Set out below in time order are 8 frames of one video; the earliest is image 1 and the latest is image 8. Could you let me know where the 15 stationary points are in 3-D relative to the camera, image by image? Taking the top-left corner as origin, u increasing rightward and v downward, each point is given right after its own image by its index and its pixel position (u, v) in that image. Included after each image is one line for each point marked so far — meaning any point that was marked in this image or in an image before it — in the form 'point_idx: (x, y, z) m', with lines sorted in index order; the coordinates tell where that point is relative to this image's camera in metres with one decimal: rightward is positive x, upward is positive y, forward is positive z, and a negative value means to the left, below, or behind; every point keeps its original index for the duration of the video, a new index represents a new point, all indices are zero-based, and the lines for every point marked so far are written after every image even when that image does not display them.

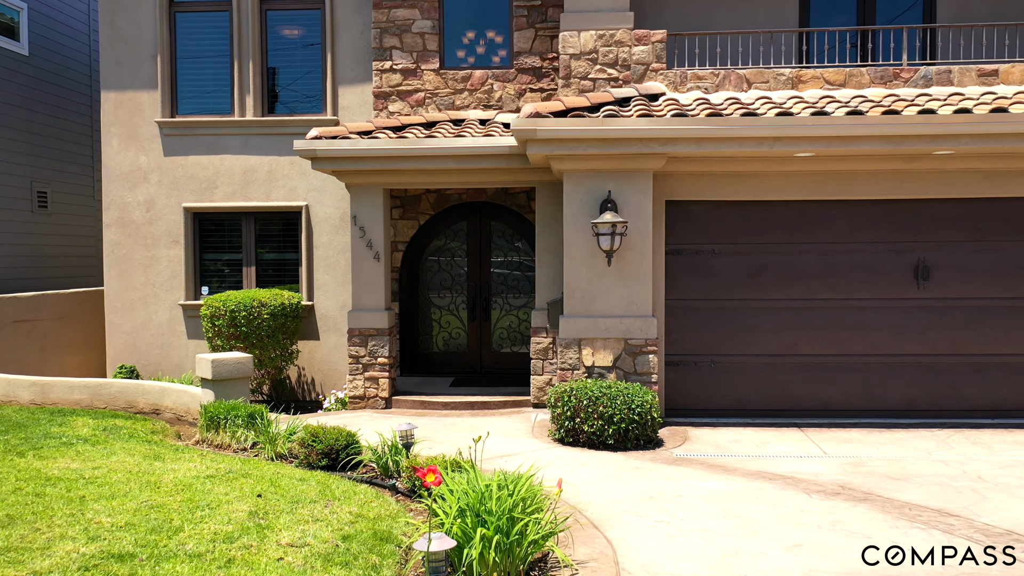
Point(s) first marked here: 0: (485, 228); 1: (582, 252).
0: (-0.3, +0.7, +11.2) m
1: (+0.6, +0.3, +8.4) m
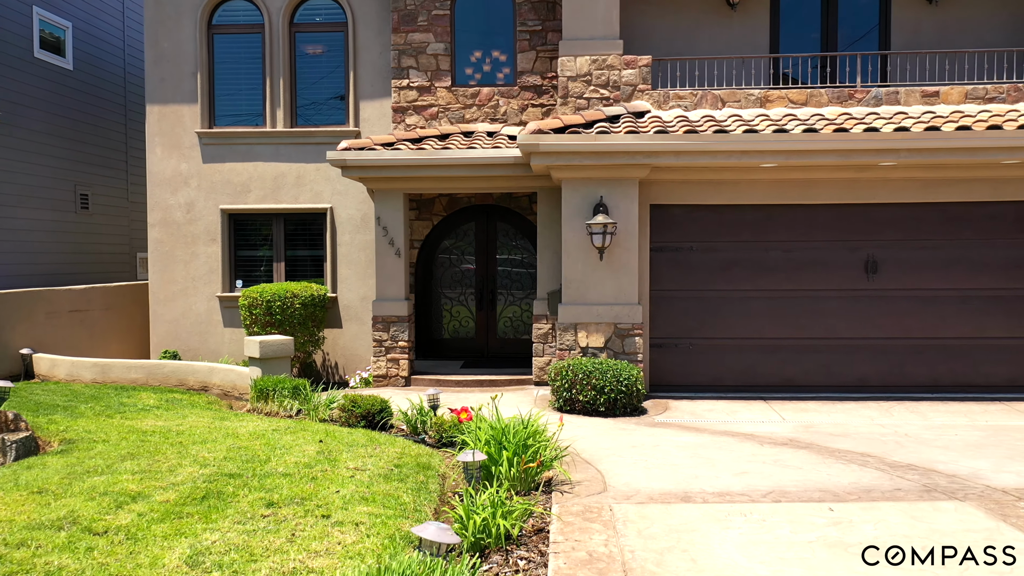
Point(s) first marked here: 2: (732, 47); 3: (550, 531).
0: (-0.2, +0.7, +12.5) m
1: (+0.6, +0.4, +9.7) m
2: (+2.4, +2.6, +11.4) m
3: (+0.2, -1.0, +4.4) m
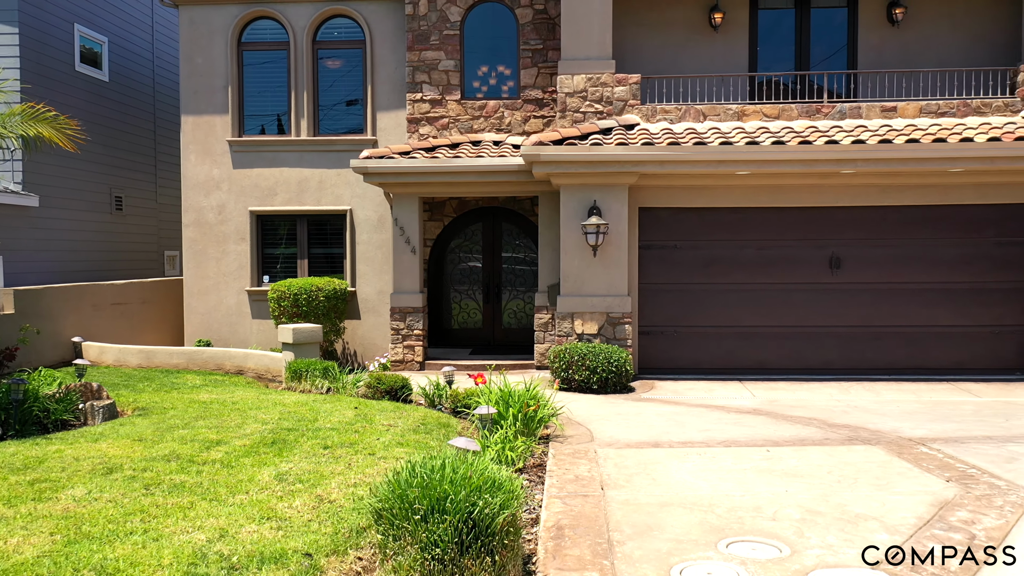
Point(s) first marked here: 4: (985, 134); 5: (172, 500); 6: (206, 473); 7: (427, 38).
0: (-0.2, +0.8, +13.8) m
1: (+0.7, +0.4, +11.0) m
2: (+2.4, +2.7, +12.6) m
3: (+0.2, -0.9, +5.6) m
4: (+4.7, +1.5, +10.5) m
5: (-1.4, -0.9, +4.5) m
6: (-1.5, -0.9, +5.1) m
7: (-1.1, +3.3, +13.7) m
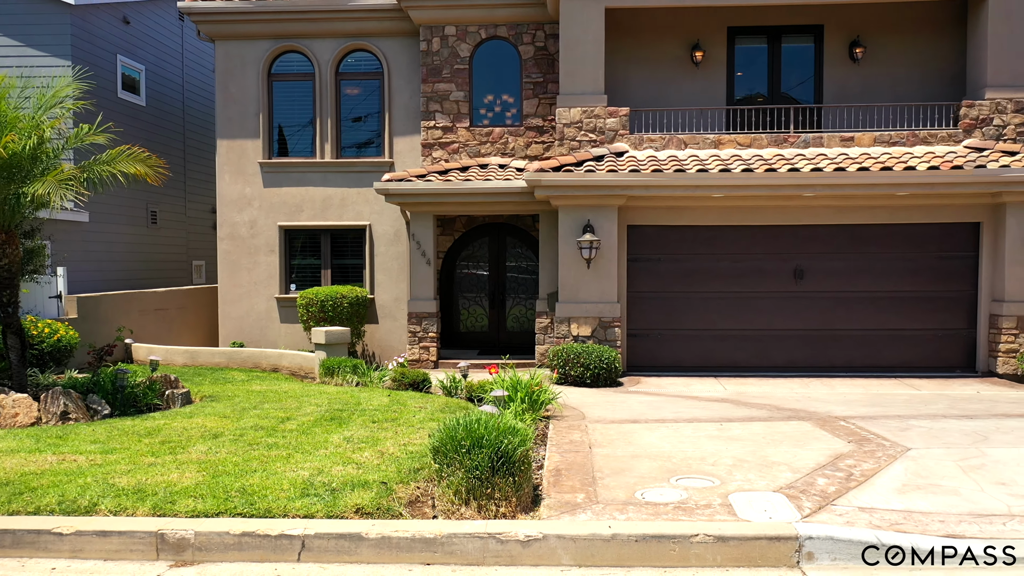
0: (-0.1, +0.7, +15.4) m
1: (+0.7, +0.3, +12.6) m
2: (+2.5, +2.6, +14.3) m
3: (+0.2, -1.0, +7.2) m
4: (+4.8, +1.4, +12.1) m
5: (-1.4, -1.0, +6.1) m
6: (-1.4, -1.0, +6.7) m
7: (-1.1, +3.2, +15.4) m
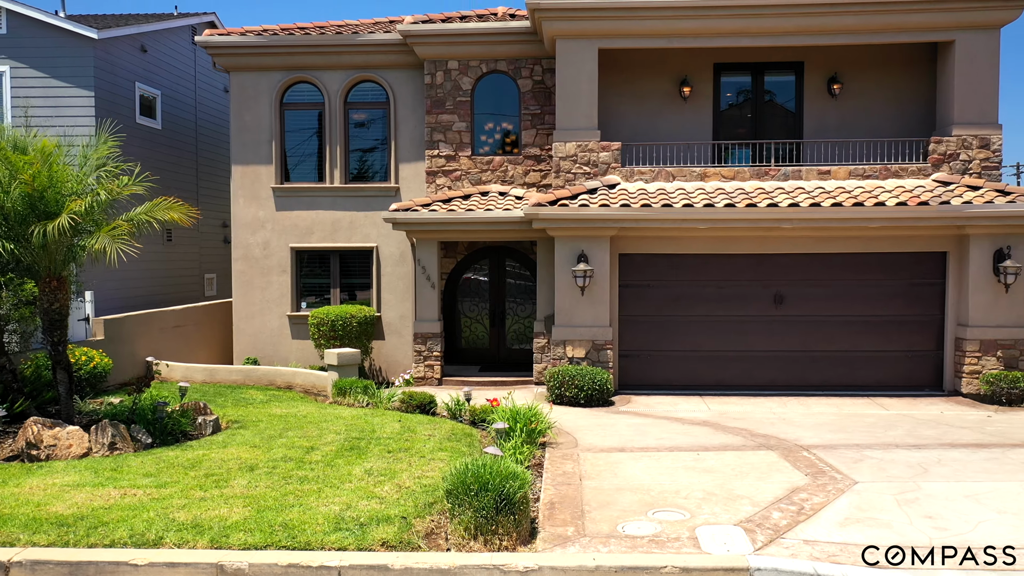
0: (-0.2, +0.4, +16.3) m
1: (+0.7, 0.0, +13.5) m
2: (+2.5, +2.3, +15.2) m
3: (+0.2, -1.4, +8.2) m
4: (+4.8, +1.1, +13.0) m
5: (-1.4, -1.3, +7.1) m
6: (-1.4, -1.3, +7.7) m
7: (-1.1, +2.9, +16.3) m
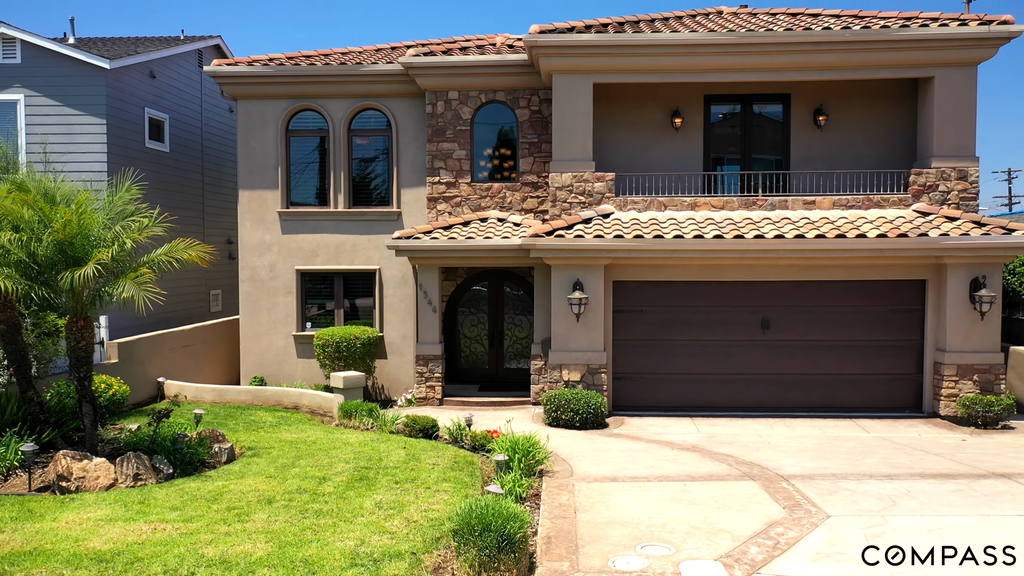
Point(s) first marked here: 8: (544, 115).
0: (-0.2, 0.0, +16.9) m
1: (+0.7, -0.3, +14.1) m
2: (+2.4, +1.9, +15.8) m
3: (+0.2, -1.7, +8.8) m
4: (+4.8, +0.8, +13.7) m
5: (-1.4, -1.7, +7.7) m
6: (-1.4, -1.7, +8.3) m
7: (-1.1, +2.5, +16.9) m
8: (+0.5, +2.7, +16.7) m
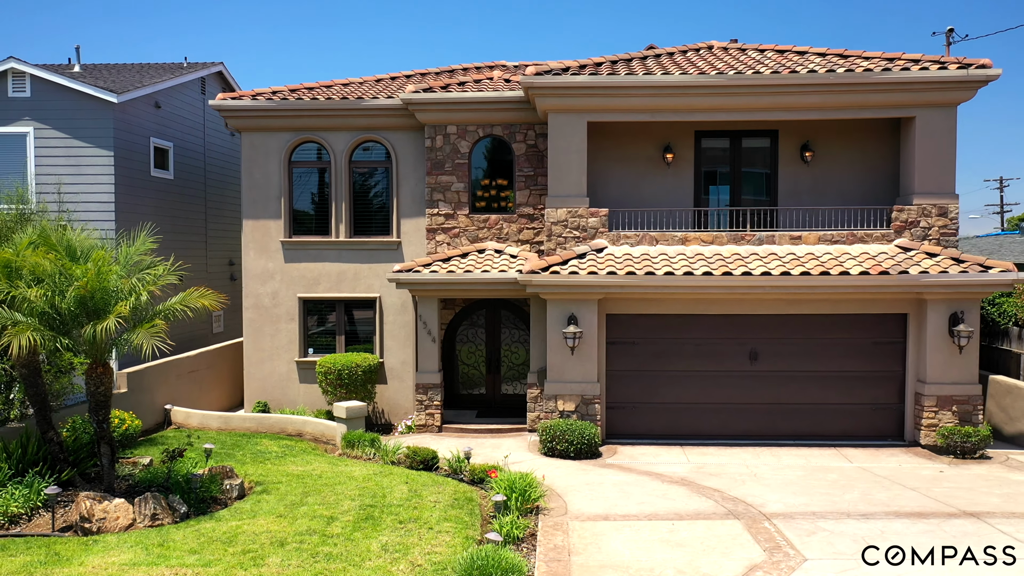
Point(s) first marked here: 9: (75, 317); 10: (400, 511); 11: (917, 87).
0: (-0.2, -0.4, +17.4) m
1: (+0.6, -0.8, +14.6) m
2: (+2.4, +1.5, +16.3) m
3: (+0.2, -2.2, +9.3) m
4: (+4.7, +0.3, +14.2) m
5: (-1.4, -2.1, +8.2) m
6: (-1.4, -2.1, +8.8) m
7: (-1.2, +2.0, +17.4) m
8: (+0.5, +2.3, +17.2) m
9: (-4.0, -0.3, +9.7) m
10: (-1.1, -2.1, +10.1) m
11: (+5.6, +2.8, +14.5) m
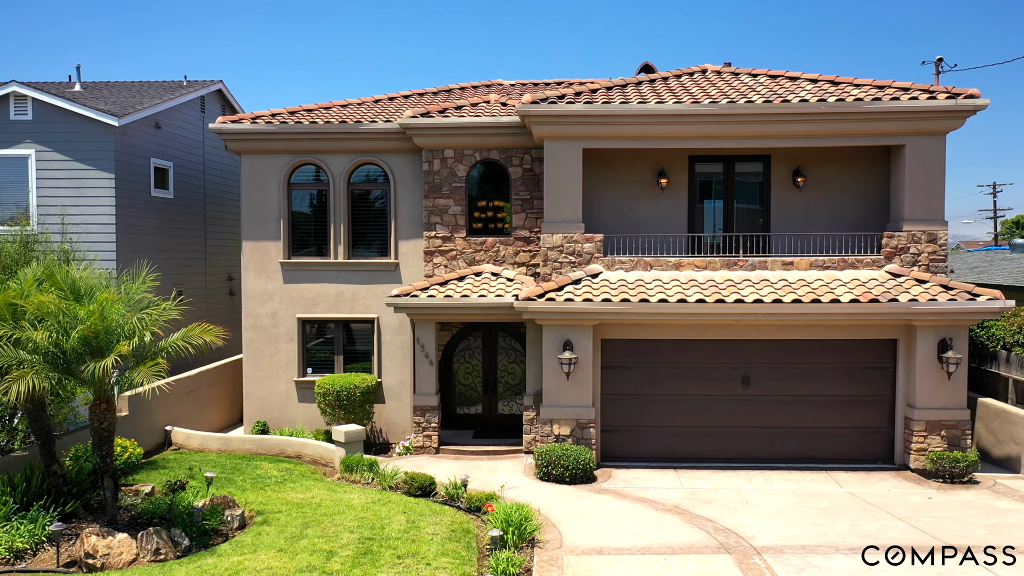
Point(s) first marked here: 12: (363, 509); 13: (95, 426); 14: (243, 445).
0: (-0.3, -0.8, +17.7) m
1: (+0.6, -1.2, +14.9) m
2: (+2.3, +1.1, +16.5) m
3: (+0.2, -2.5, +9.5) m
4: (+4.7, -0.1, +14.4) m
5: (-1.4, -2.5, +8.4) m
6: (-1.5, -2.5, +9.0) m
7: (-1.2, +1.7, +17.6) m
8: (+0.4, +1.9, +17.4) m
9: (-4.1, -0.6, +9.9) m
10: (-1.1, -2.5, +10.3) m
11: (+5.6, +2.4, +14.8) m
12: (-1.7, -2.5, +12.0) m
13: (-4.0, -1.3, +10.1) m
14: (-4.1, -2.4, +16.1) m
